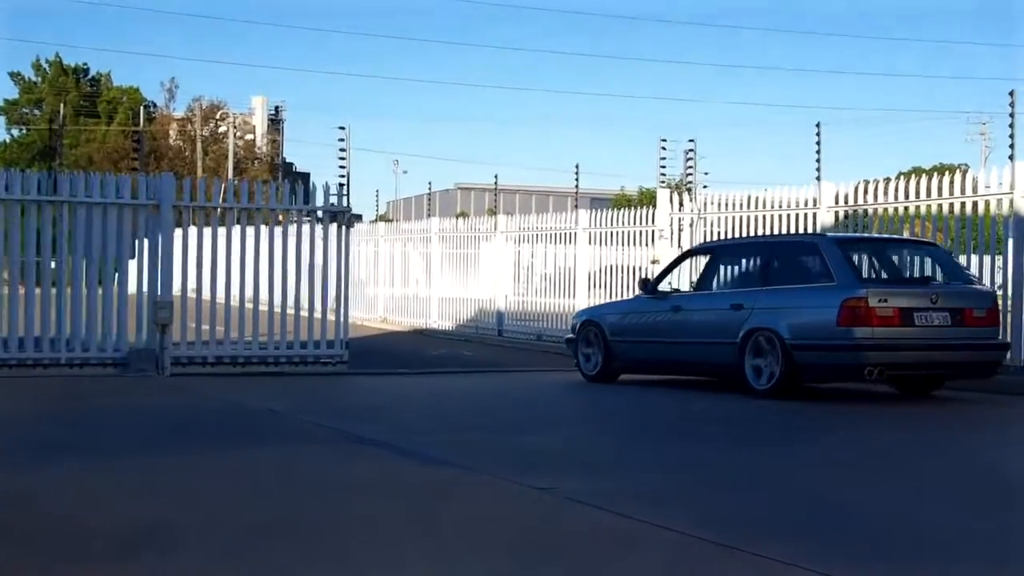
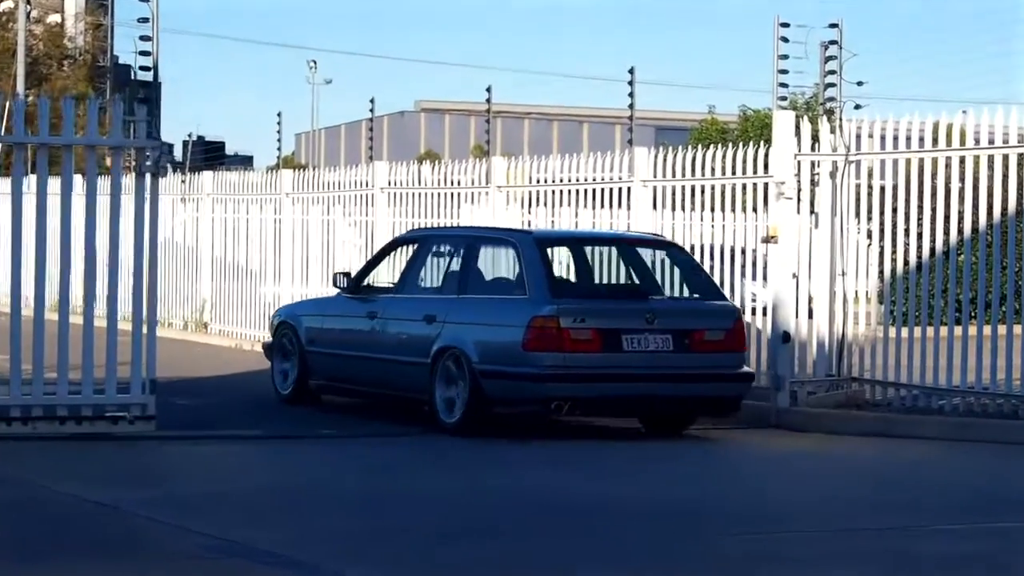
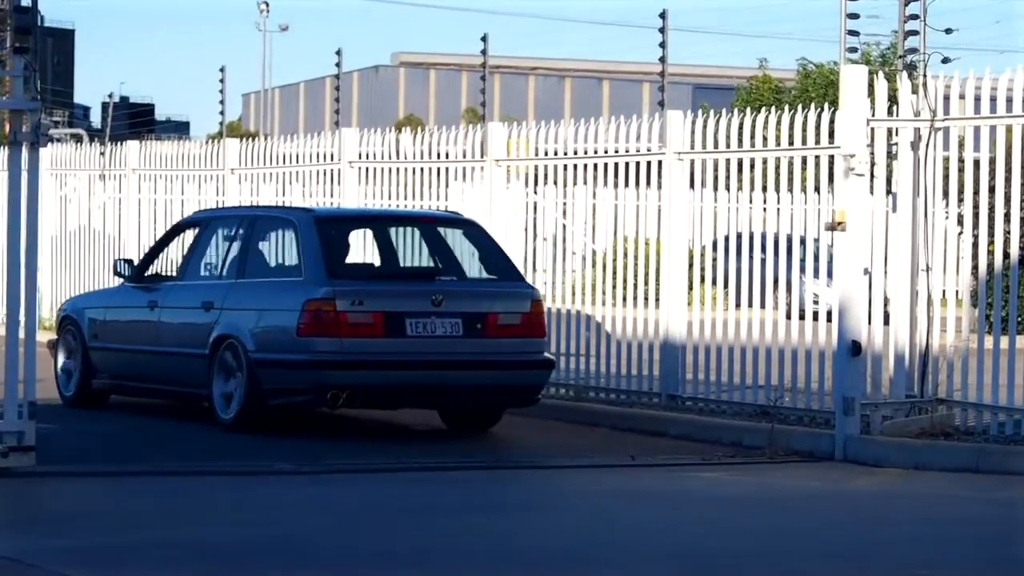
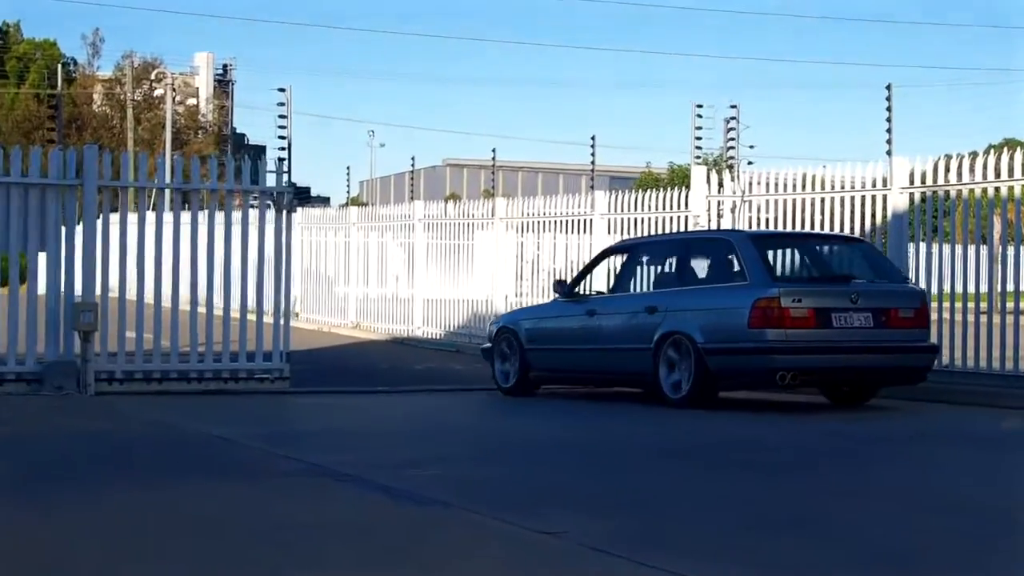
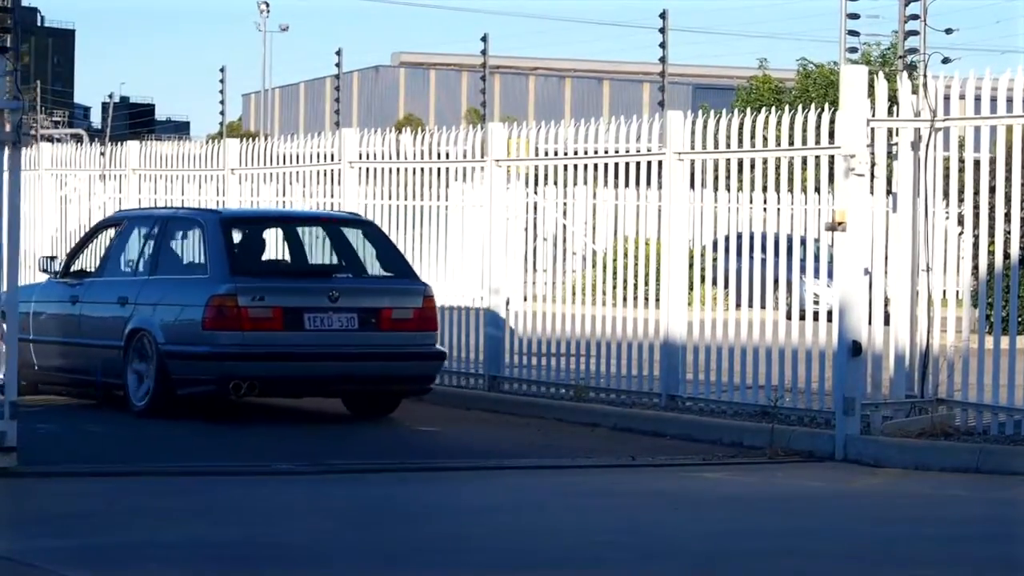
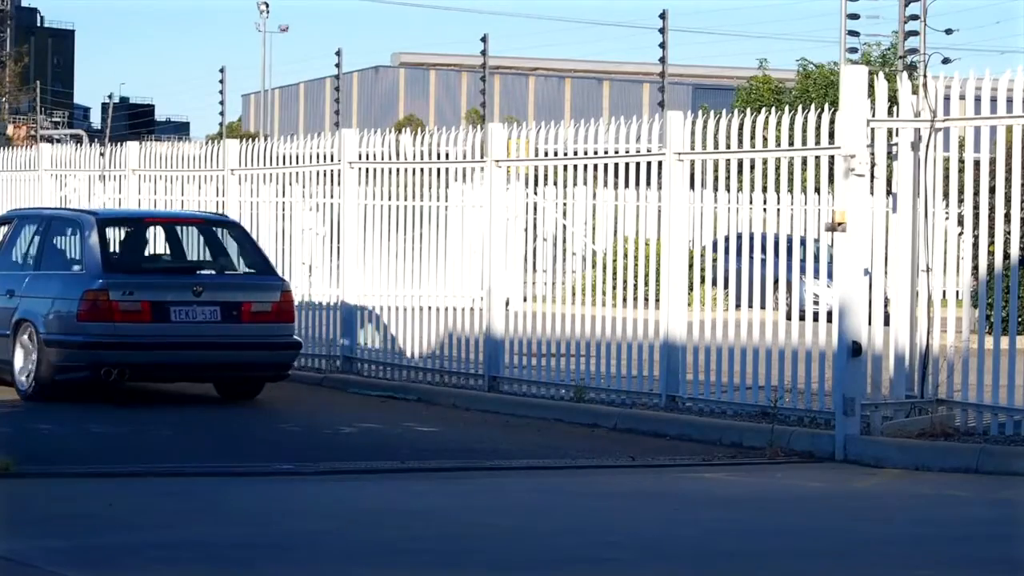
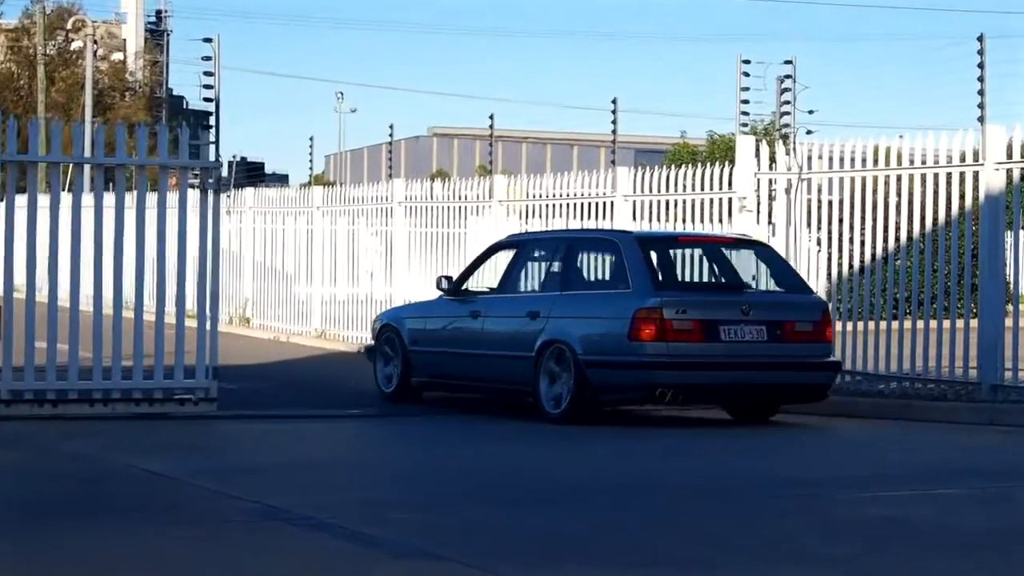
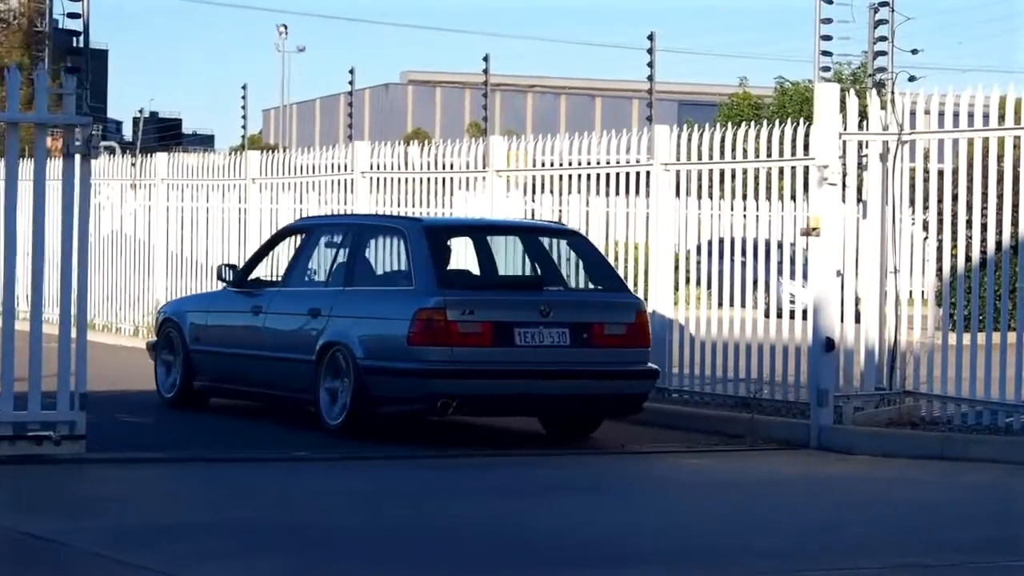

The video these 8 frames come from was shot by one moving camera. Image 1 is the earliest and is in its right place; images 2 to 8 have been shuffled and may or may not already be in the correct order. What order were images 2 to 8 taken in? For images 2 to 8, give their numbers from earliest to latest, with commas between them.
4, 7, 2, 8, 3, 5, 6
